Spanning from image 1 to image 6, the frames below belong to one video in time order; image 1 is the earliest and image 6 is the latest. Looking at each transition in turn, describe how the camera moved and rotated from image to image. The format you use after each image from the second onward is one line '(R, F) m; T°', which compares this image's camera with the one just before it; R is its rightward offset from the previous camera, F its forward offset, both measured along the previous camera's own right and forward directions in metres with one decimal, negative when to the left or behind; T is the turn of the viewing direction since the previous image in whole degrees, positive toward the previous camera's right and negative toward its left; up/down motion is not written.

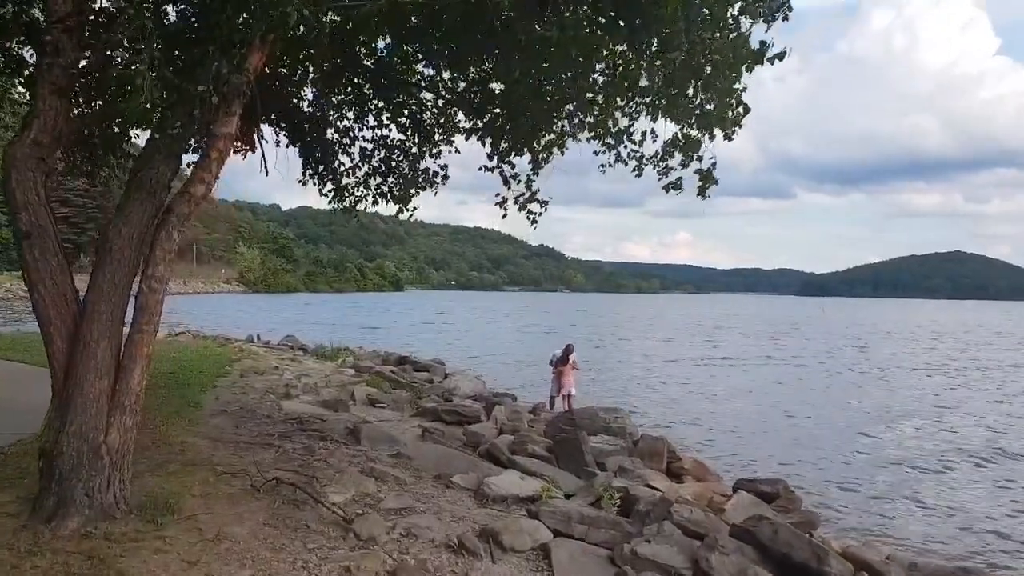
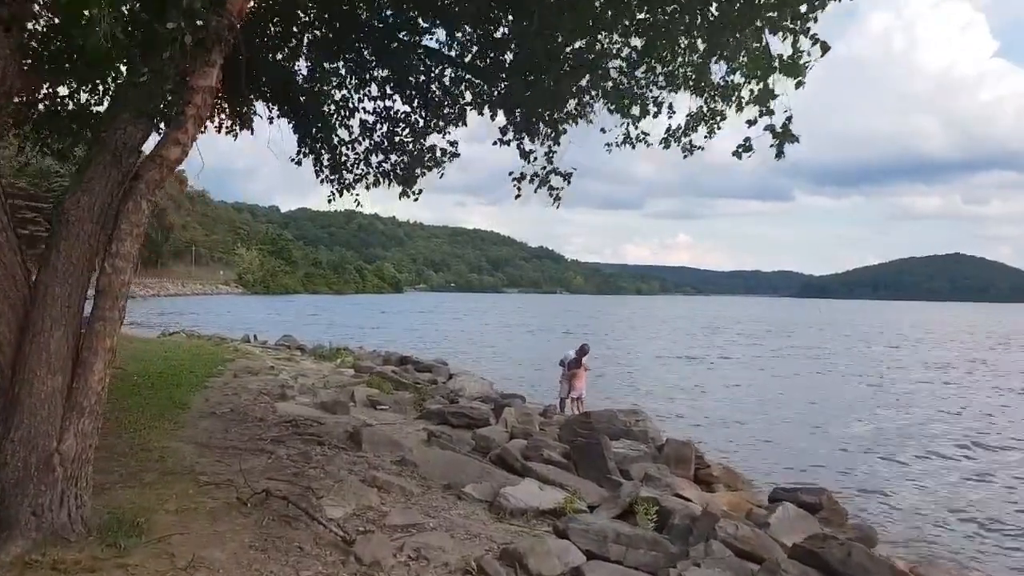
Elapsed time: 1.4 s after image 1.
(-0.2, +0.9) m; 0°
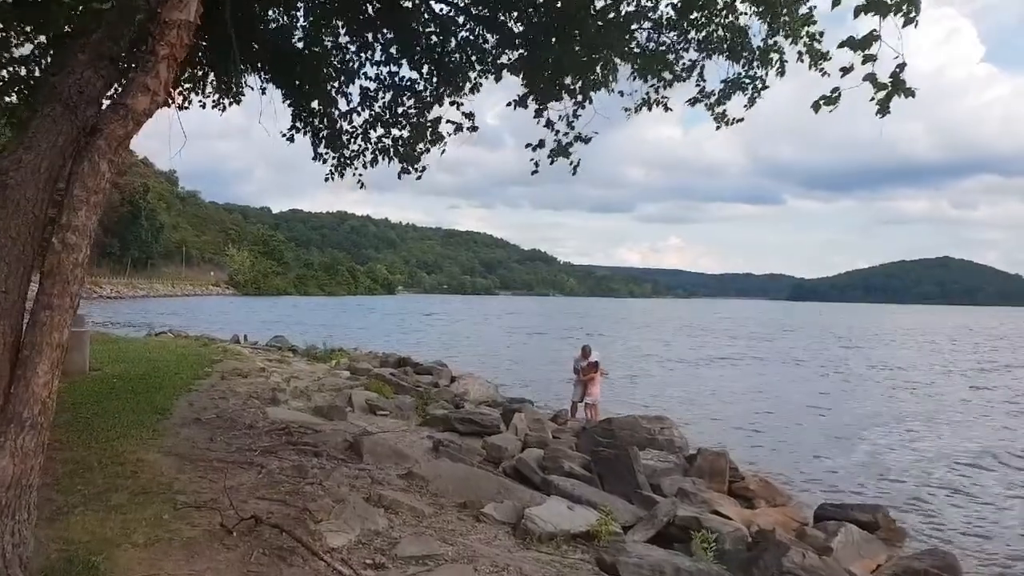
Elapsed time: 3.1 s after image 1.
(-0.3, +1.0) m; +1°
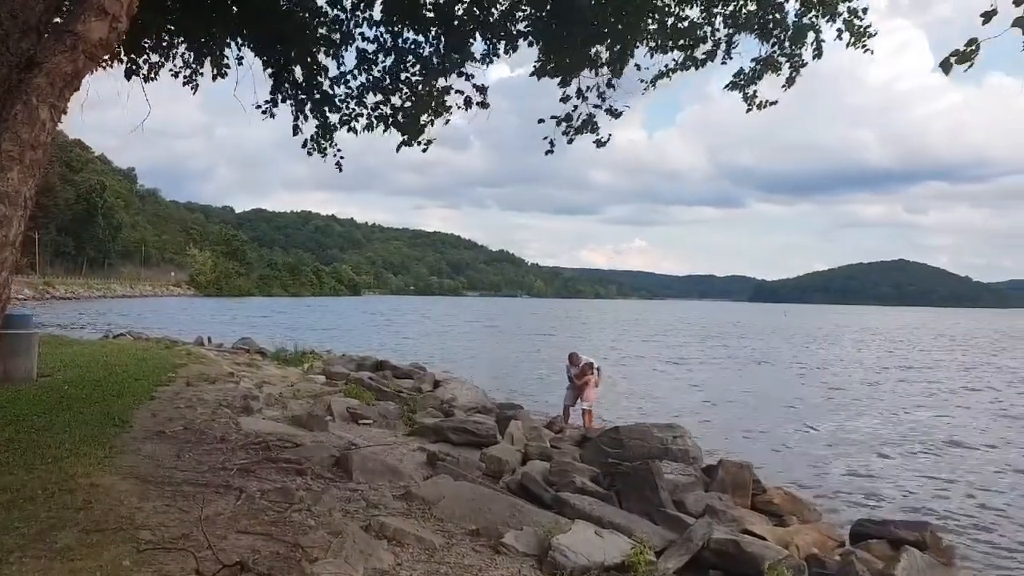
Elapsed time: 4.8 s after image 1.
(-0.4, +0.9) m; +2°
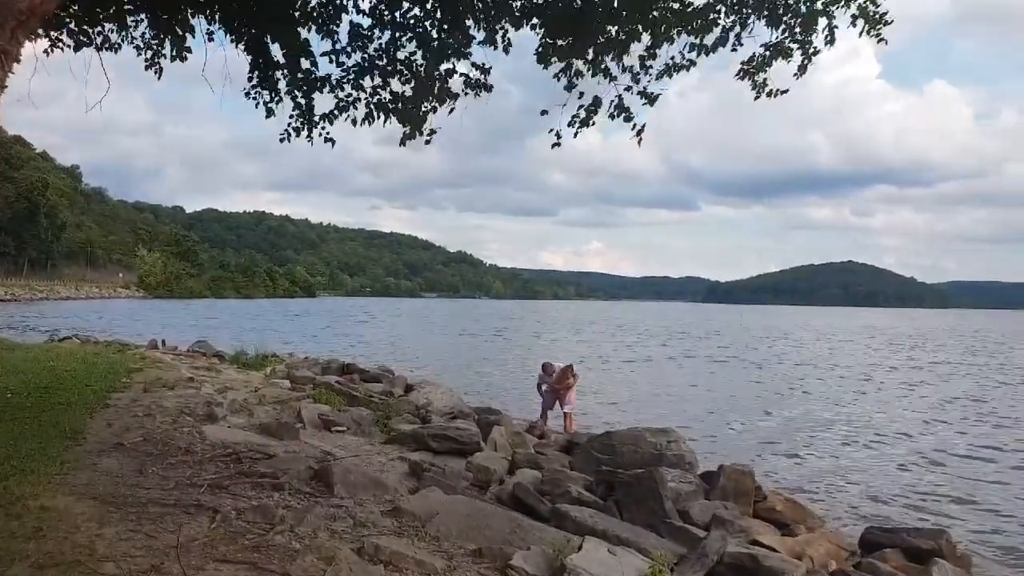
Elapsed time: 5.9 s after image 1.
(-0.3, +0.5) m; +3°
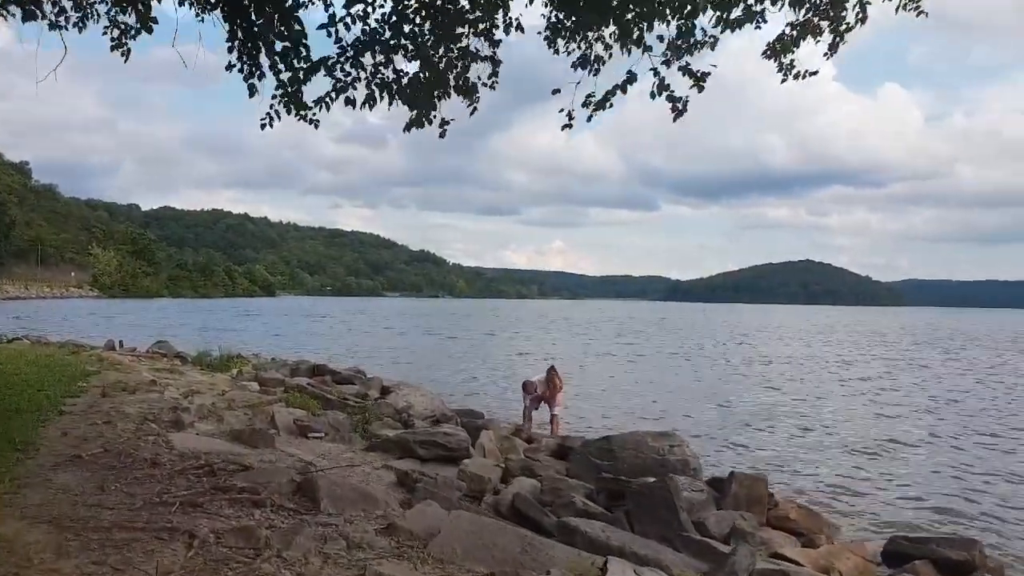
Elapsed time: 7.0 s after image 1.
(-0.3, +0.6) m; +3°
